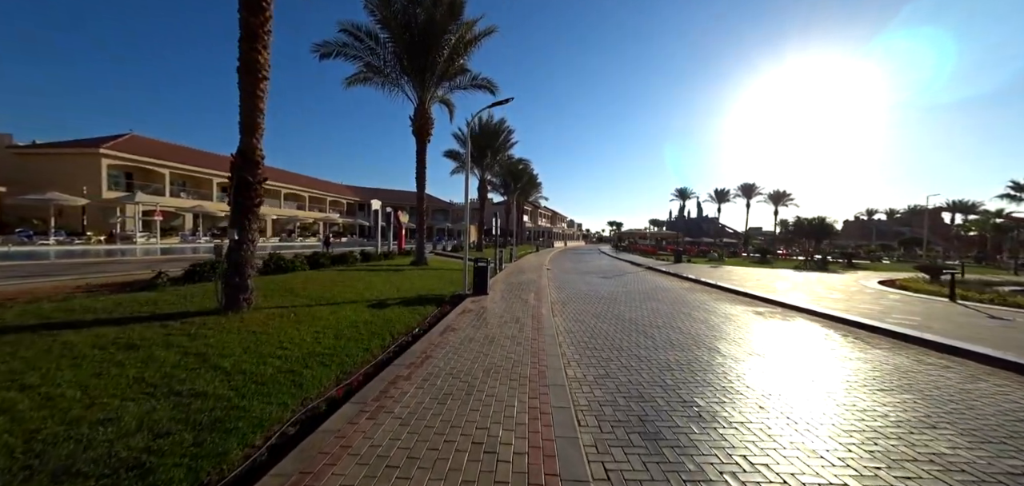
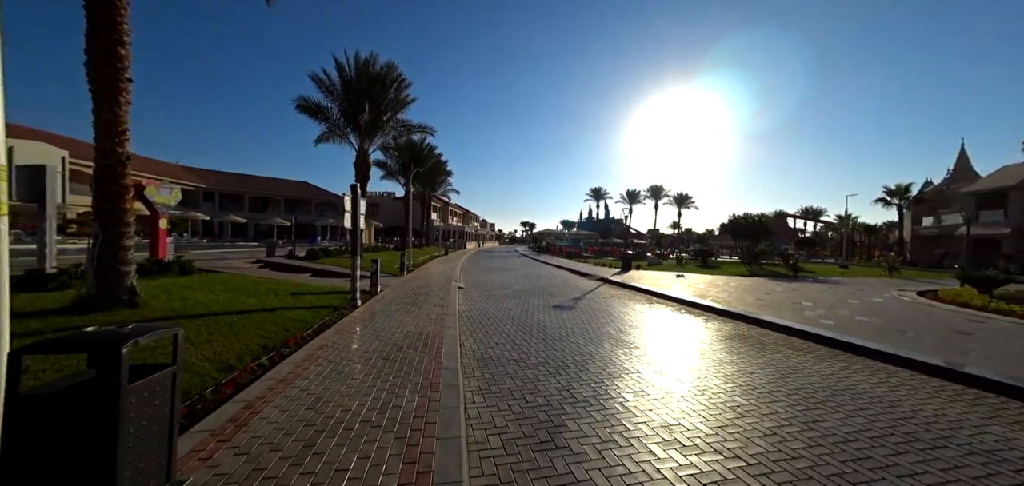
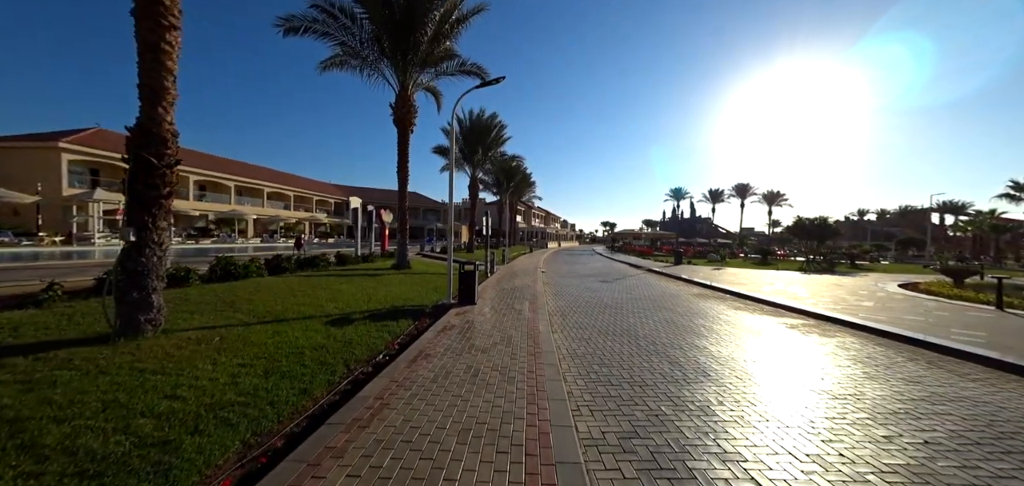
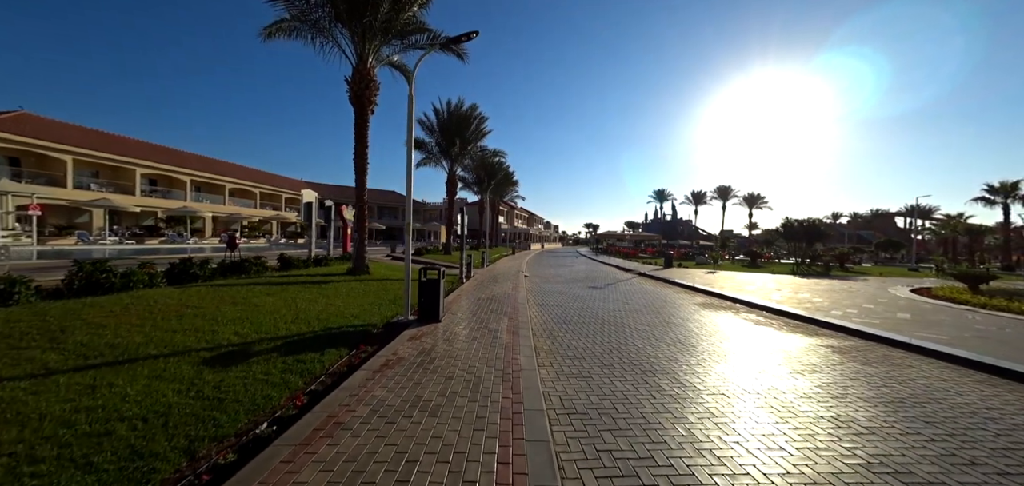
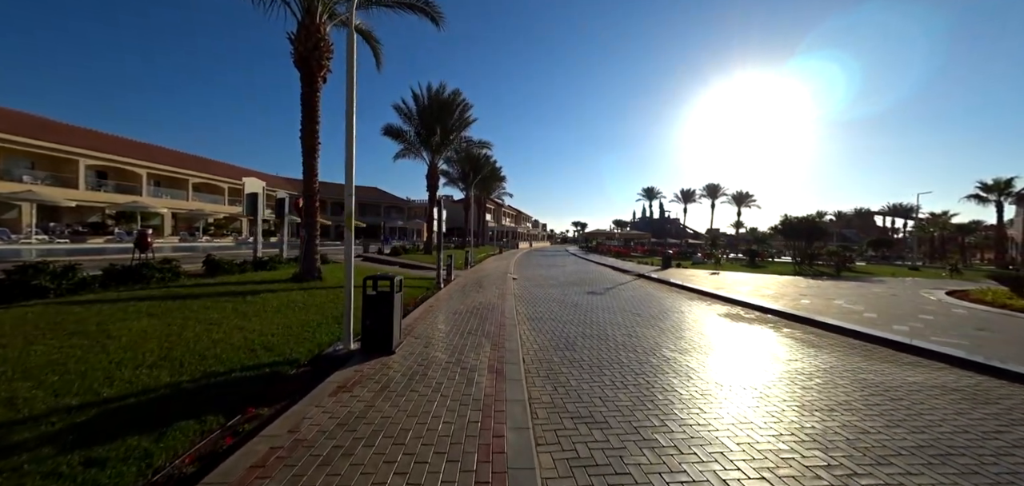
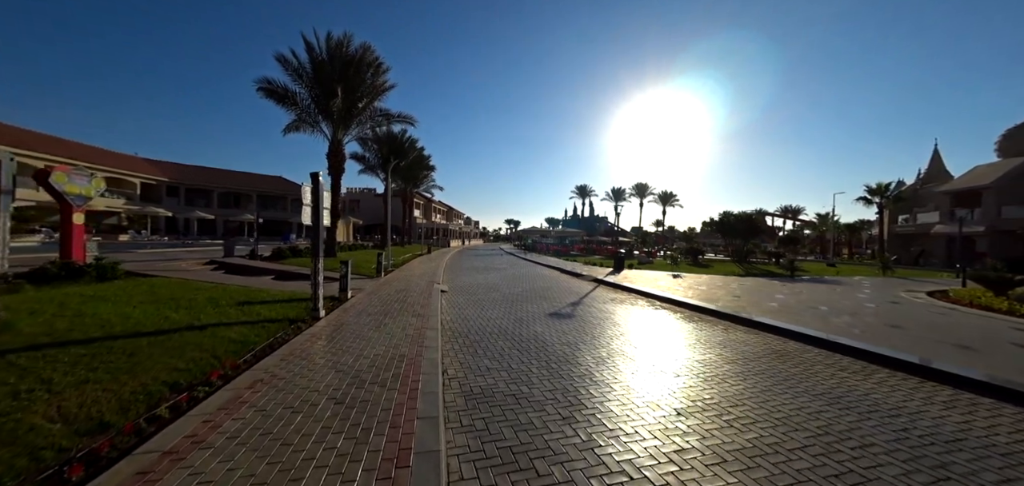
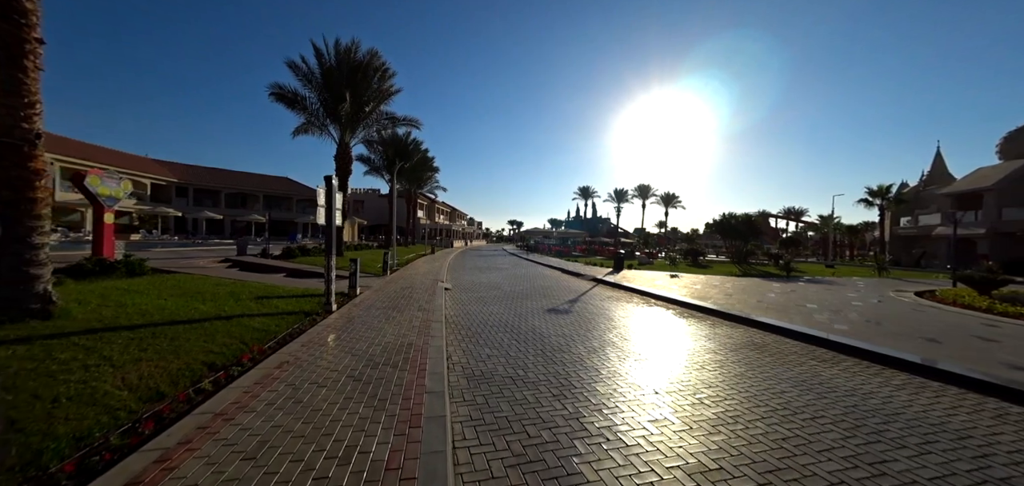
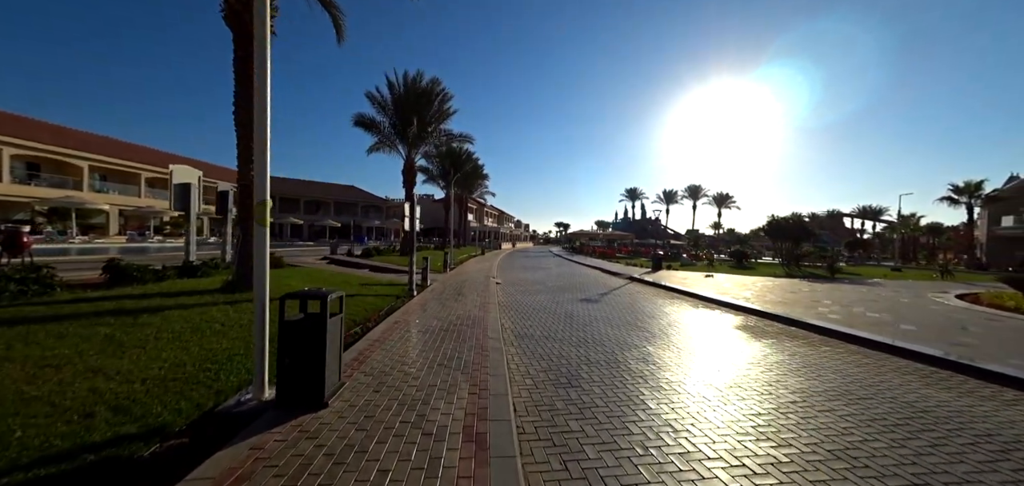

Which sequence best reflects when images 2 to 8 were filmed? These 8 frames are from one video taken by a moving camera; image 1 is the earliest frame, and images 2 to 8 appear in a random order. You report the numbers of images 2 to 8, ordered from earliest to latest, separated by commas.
3, 4, 5, 8, 2, 7, 6
